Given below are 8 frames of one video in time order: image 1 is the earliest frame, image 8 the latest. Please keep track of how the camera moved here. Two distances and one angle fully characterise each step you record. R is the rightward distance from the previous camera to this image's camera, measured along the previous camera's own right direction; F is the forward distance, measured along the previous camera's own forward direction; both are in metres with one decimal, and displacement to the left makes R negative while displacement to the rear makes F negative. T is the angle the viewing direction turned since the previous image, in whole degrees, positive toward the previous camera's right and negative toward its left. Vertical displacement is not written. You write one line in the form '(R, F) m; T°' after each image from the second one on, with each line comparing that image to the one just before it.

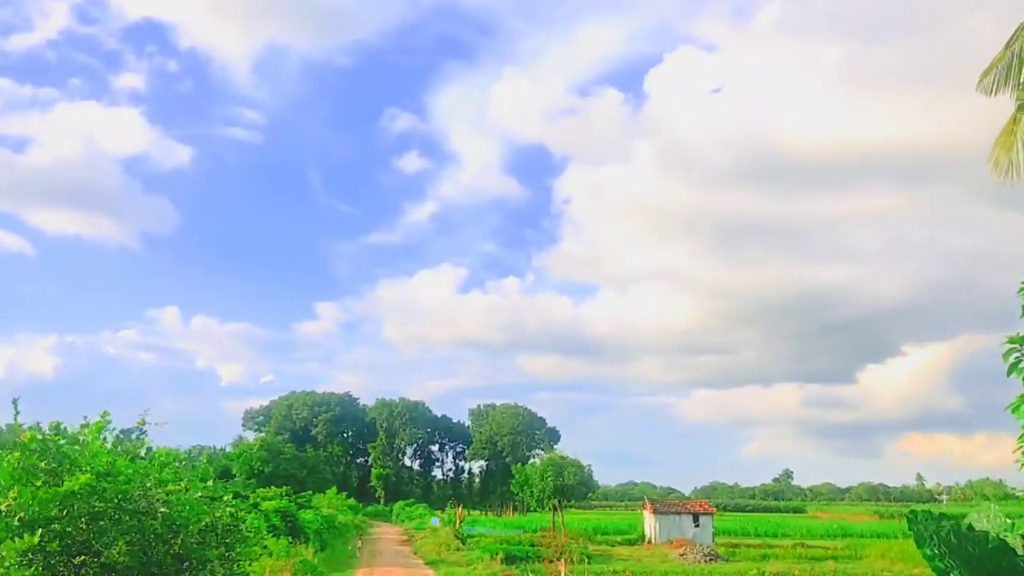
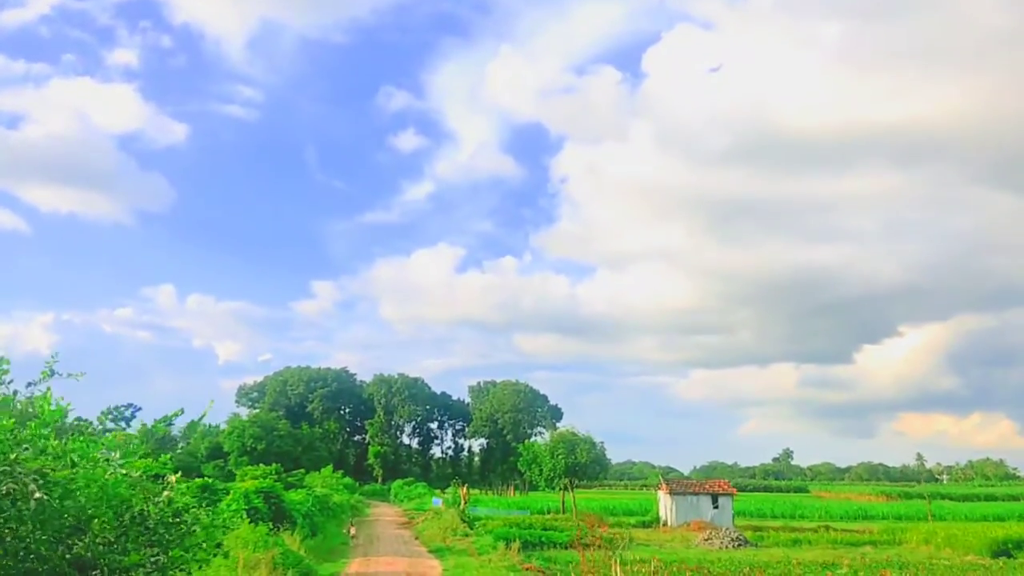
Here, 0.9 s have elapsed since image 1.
(-0.4, +2.5) m; 0°
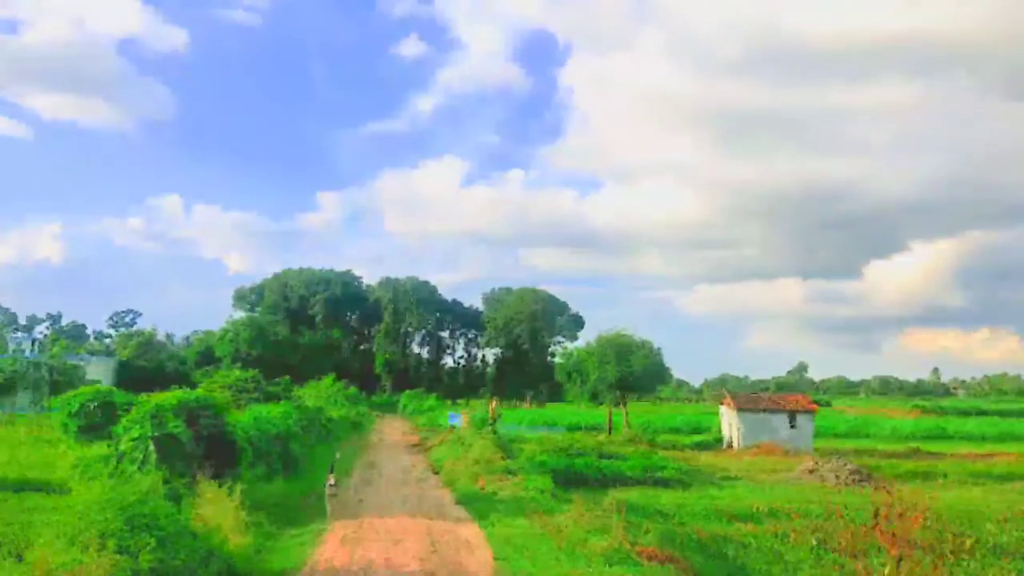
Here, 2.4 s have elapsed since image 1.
(-1.0, +6.5) m; -1°
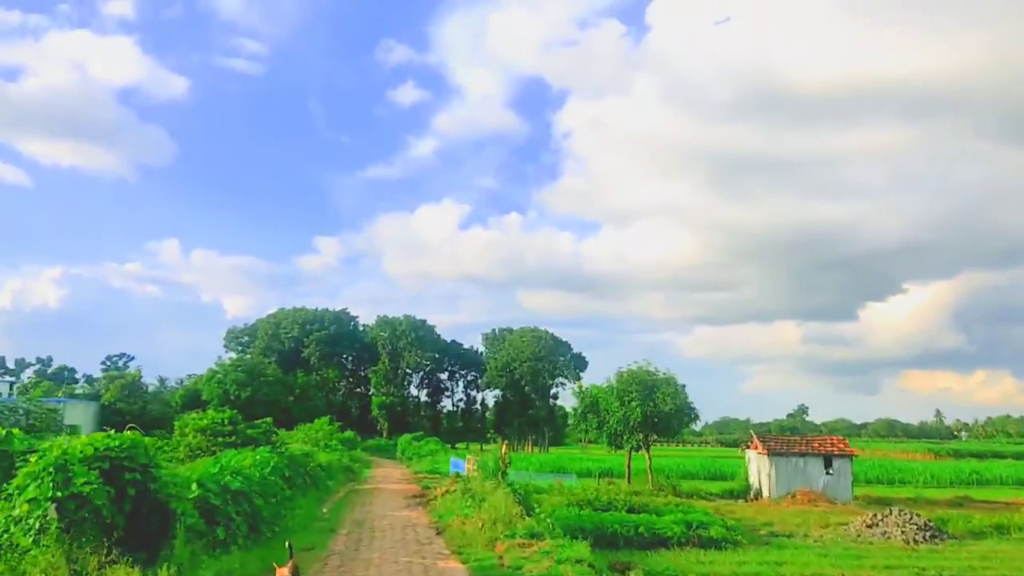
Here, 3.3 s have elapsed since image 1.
(-0.4, +2.2) m; 0°
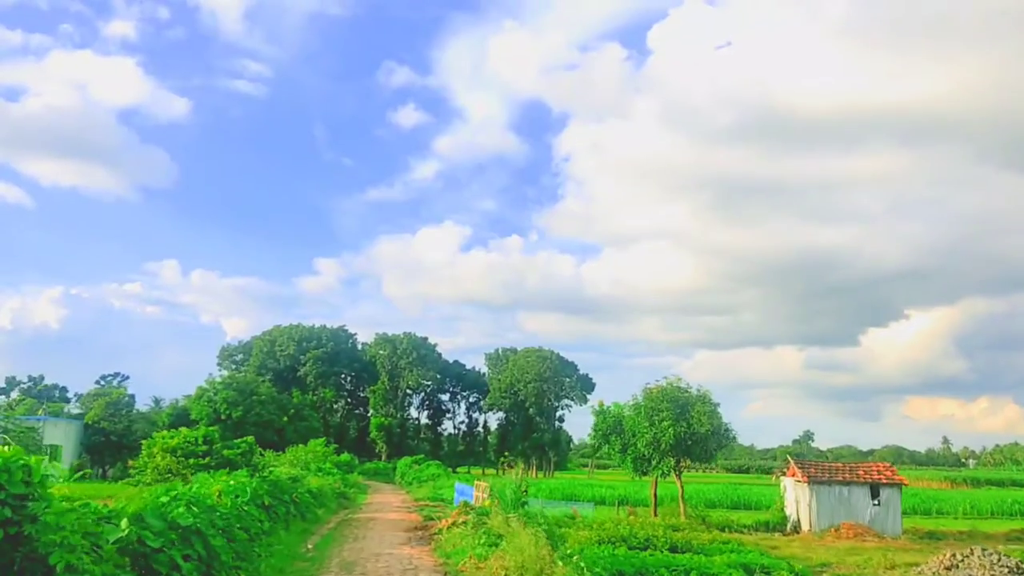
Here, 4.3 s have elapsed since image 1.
(-0.4, +2.3) m; 0°
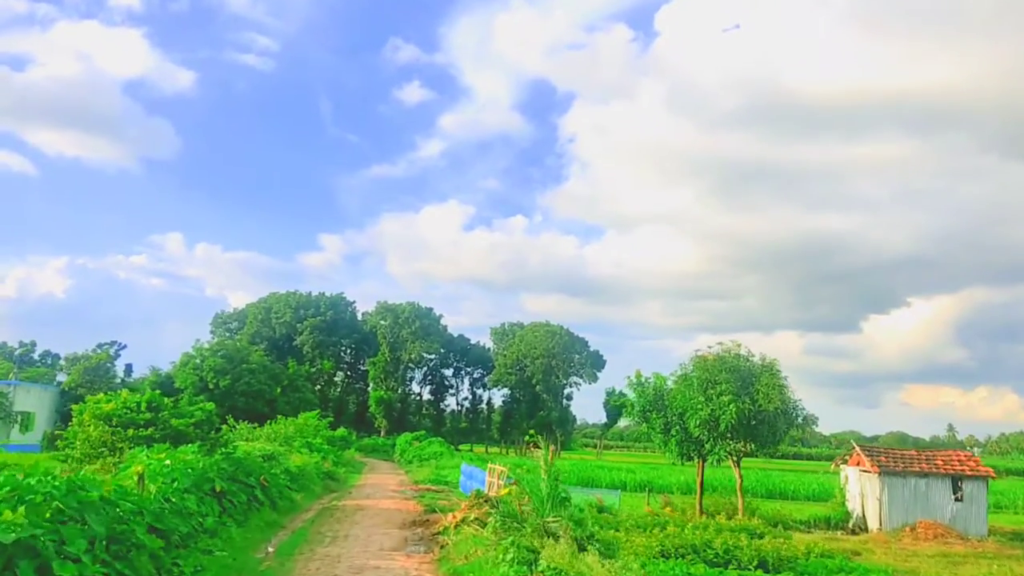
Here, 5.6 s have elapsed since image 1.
(-0.5, +3.5) m; 0°
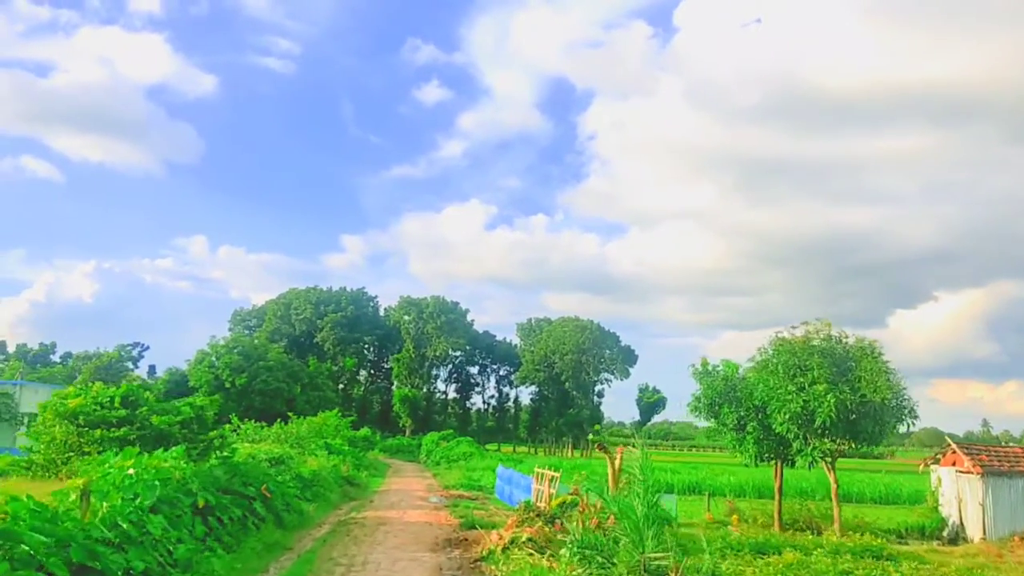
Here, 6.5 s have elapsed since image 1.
(-0.5, +2.4) m; -2°
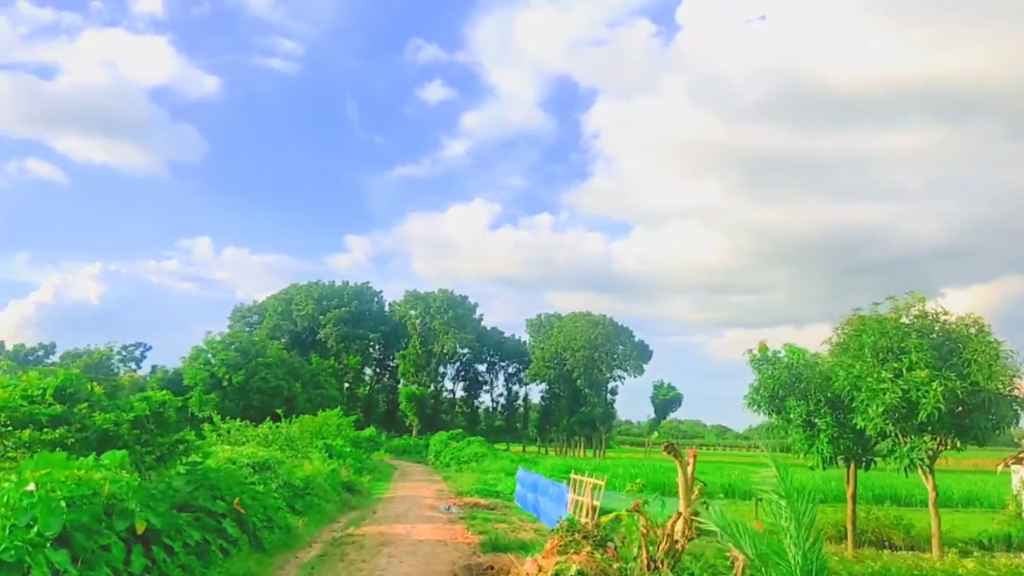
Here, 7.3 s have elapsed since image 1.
(-0.4, +2.2) m; 0°
